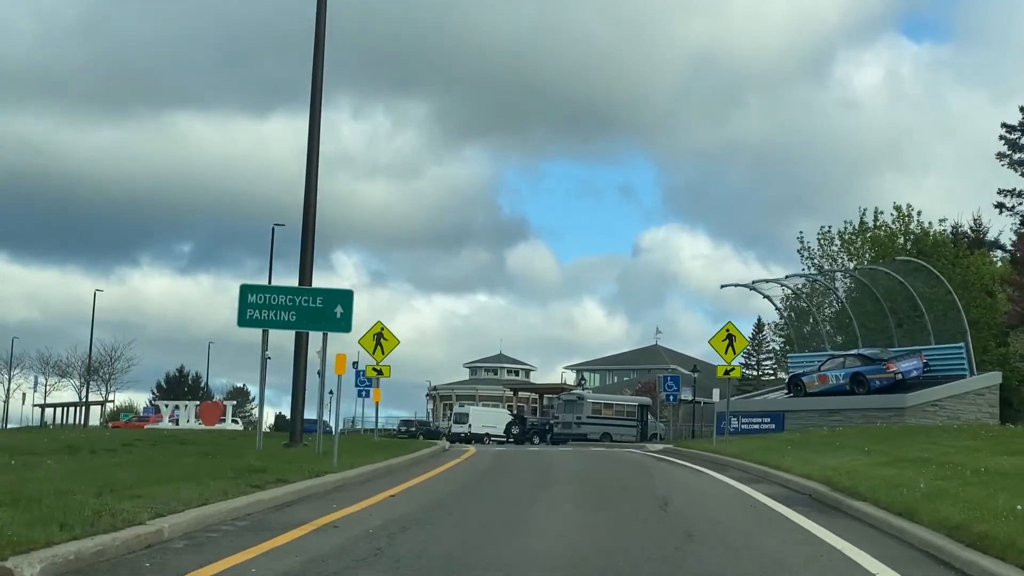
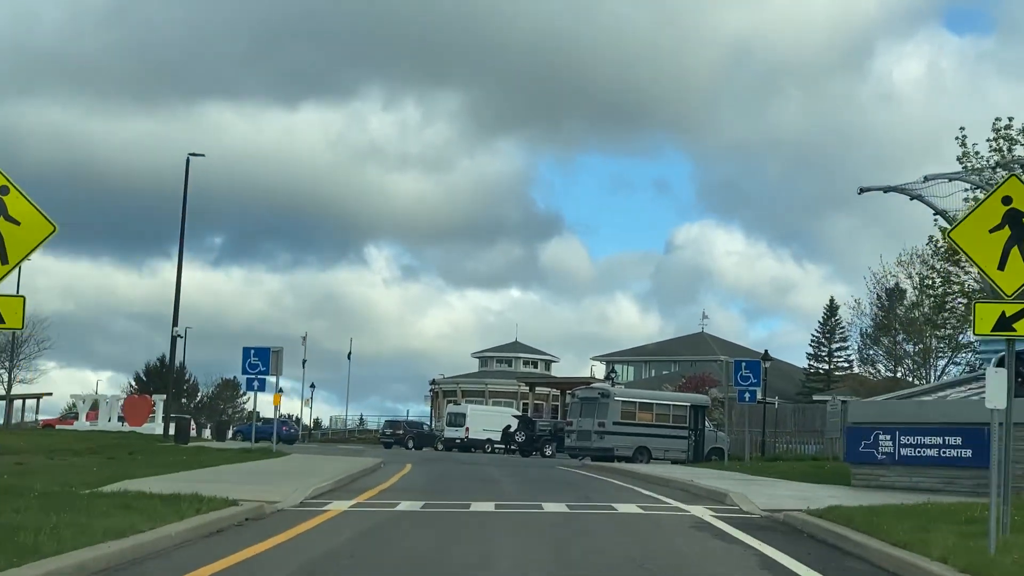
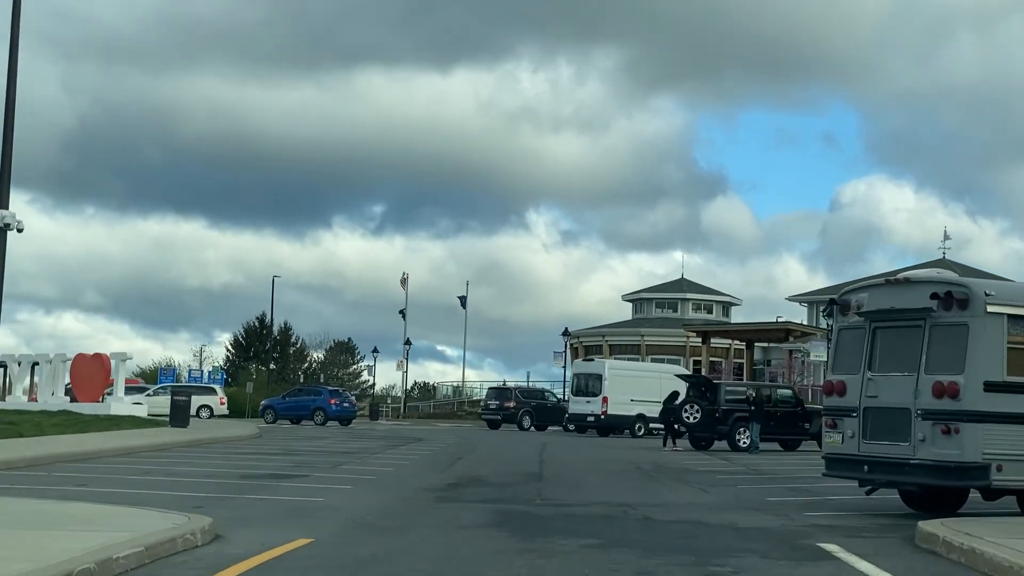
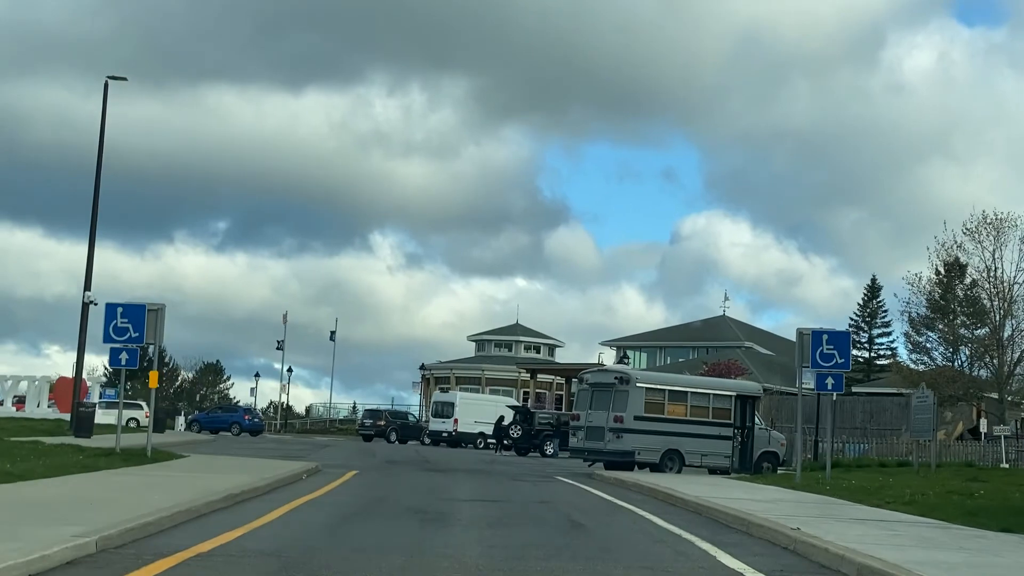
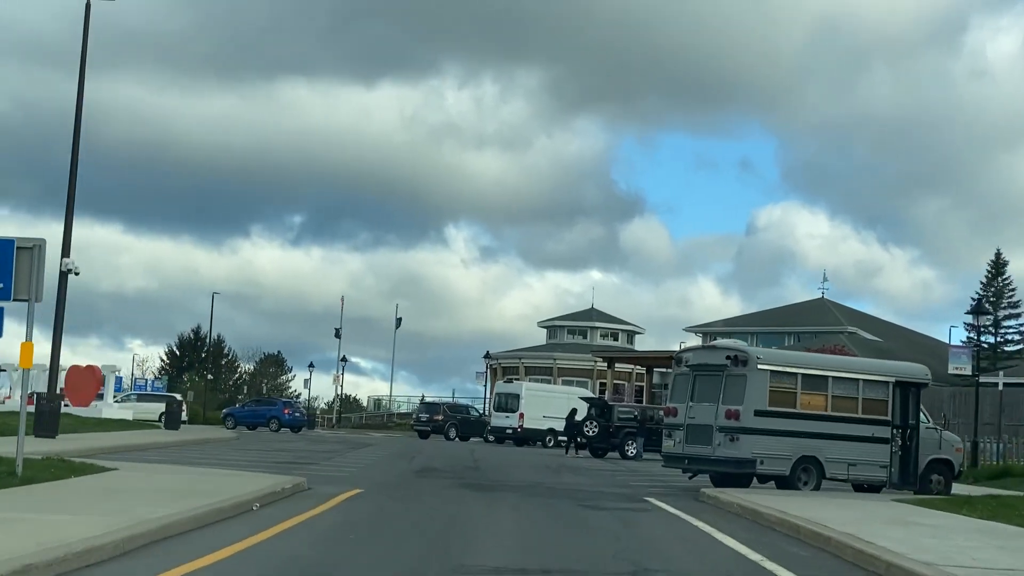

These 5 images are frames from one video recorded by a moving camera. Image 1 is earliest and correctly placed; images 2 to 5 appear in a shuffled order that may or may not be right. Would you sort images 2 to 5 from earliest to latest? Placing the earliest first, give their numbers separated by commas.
2, 4, 5, 3
